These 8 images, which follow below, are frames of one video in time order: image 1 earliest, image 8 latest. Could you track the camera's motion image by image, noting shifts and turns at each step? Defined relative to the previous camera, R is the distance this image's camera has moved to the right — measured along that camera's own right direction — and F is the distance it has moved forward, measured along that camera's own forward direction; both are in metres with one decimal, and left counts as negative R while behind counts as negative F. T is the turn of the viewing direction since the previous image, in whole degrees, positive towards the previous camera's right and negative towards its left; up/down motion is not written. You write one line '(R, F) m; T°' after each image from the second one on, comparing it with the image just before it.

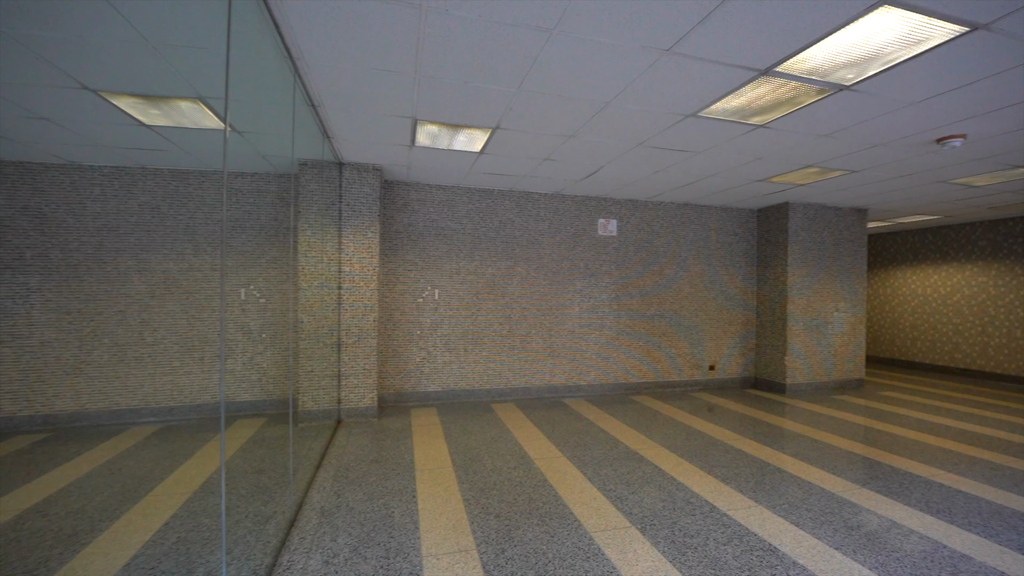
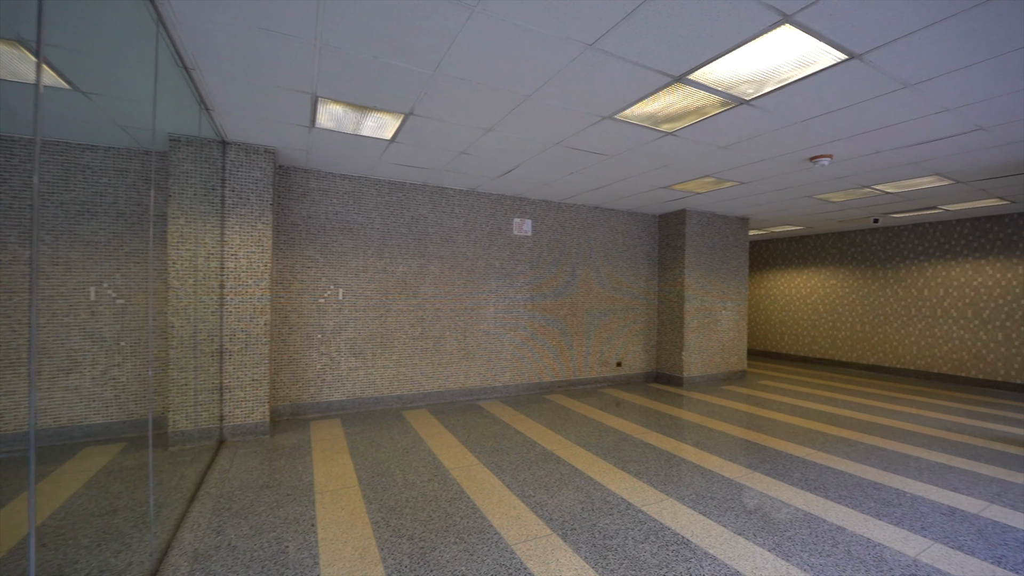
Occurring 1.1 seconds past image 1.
(0.0, +0.2) m; +12°
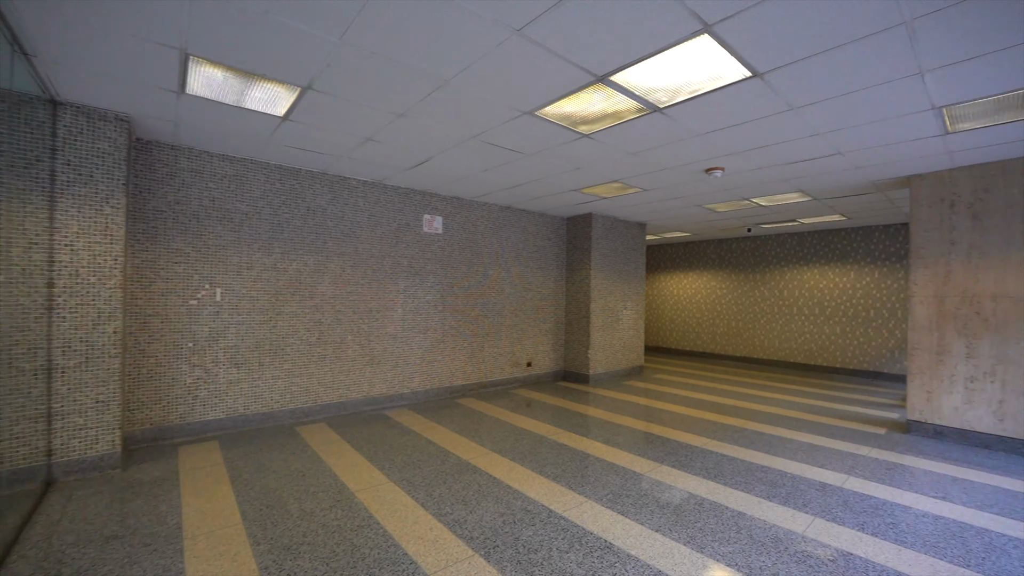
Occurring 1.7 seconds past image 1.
(-0.1, +0.2) m; +13°
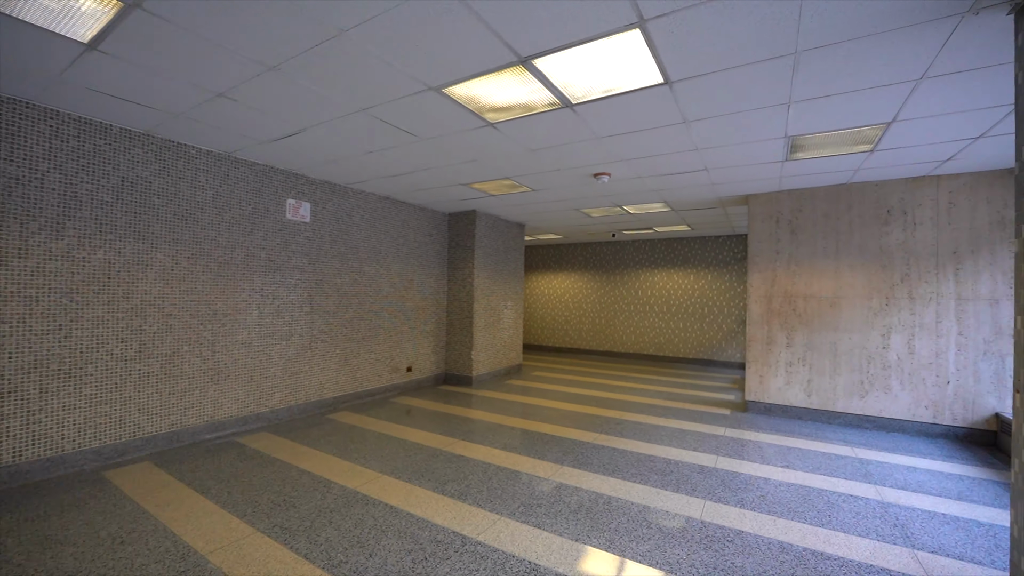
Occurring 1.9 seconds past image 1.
(-0.3, +0.4) m; +18°
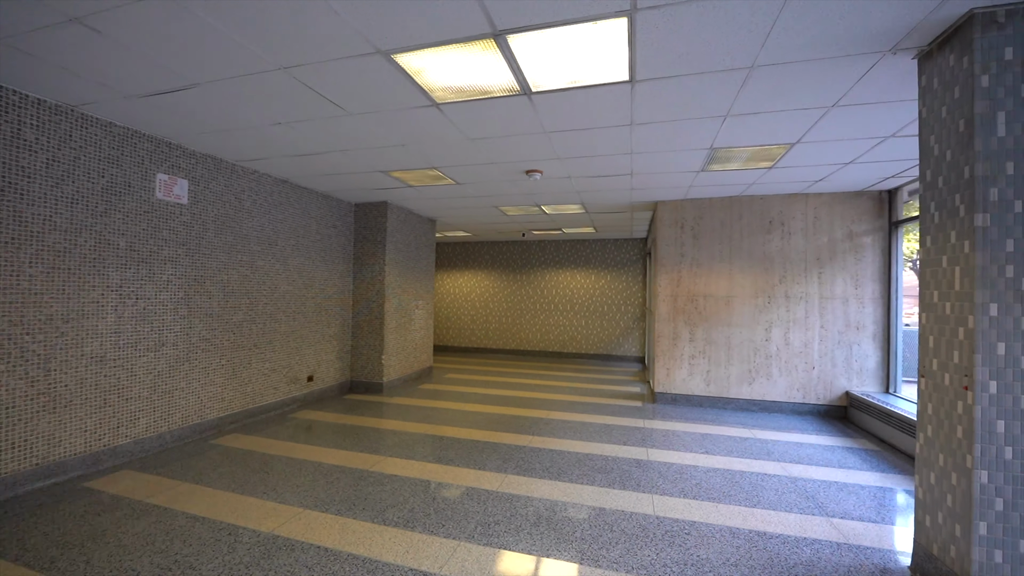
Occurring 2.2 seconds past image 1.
(-0.5, +0.3) m; +15°
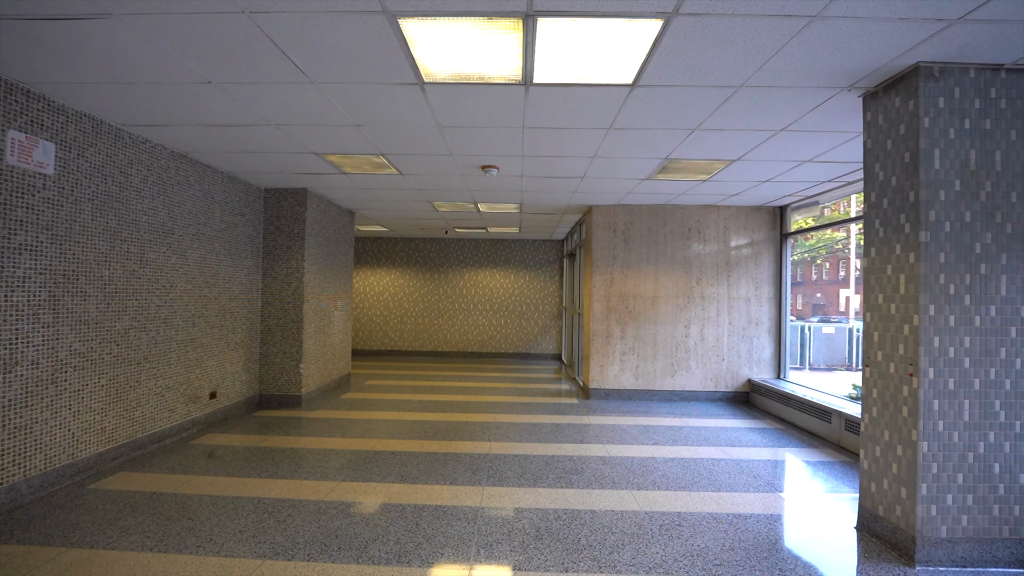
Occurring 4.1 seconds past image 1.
(-0.7, +0.3) m; +15°
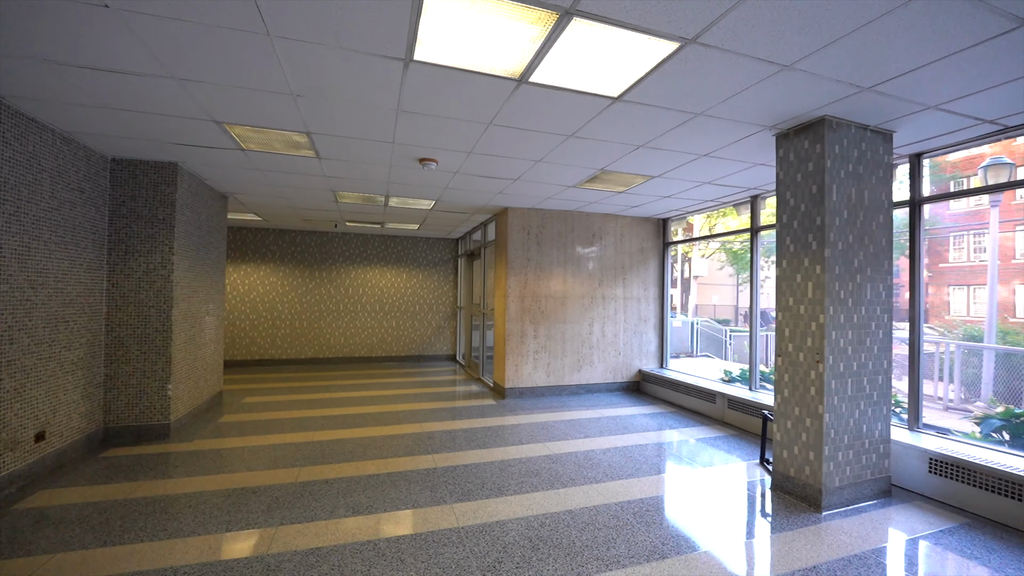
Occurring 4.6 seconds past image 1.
(-0.9, +0.3) m; +19°
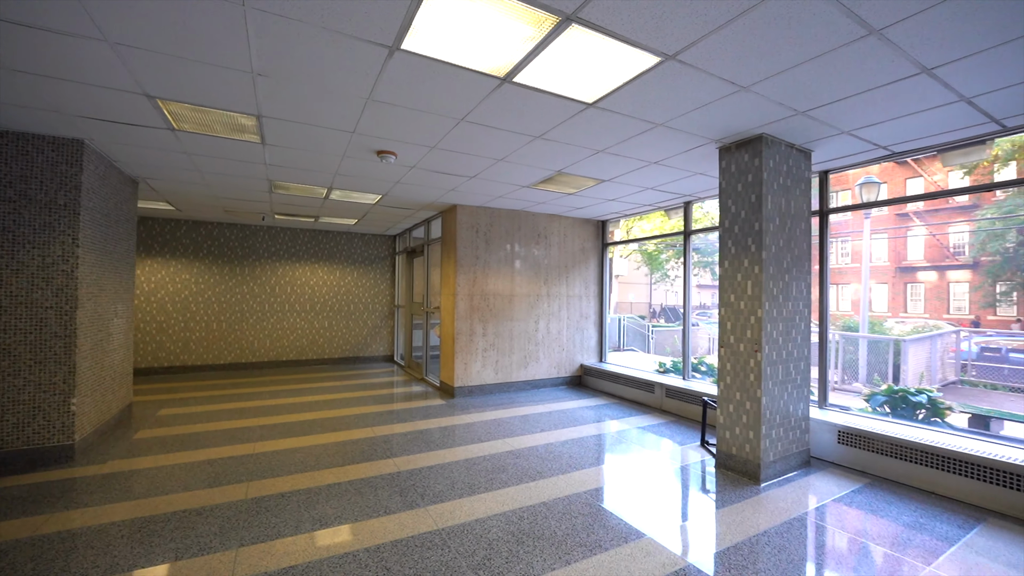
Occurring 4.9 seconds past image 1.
(-0.4, 0.0) m; +10°
